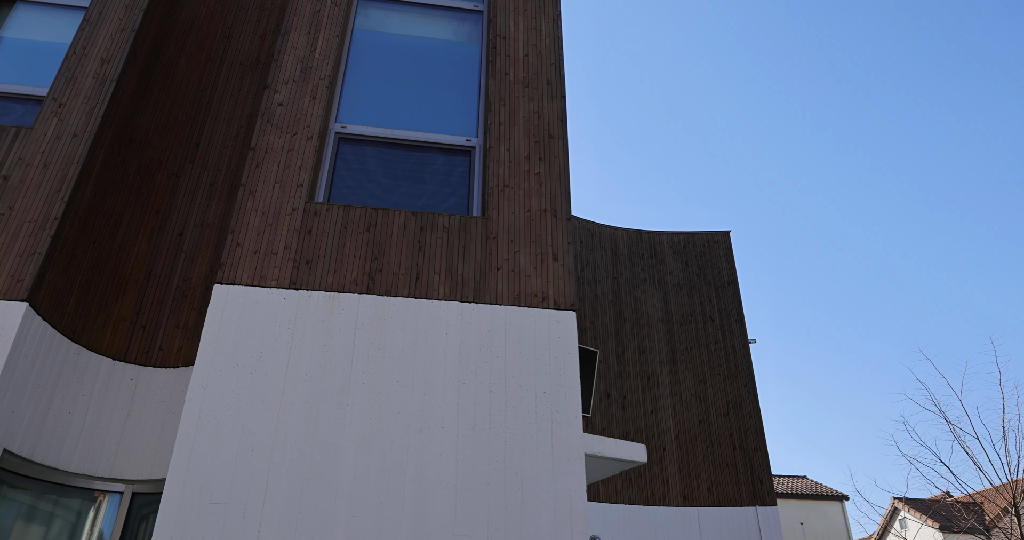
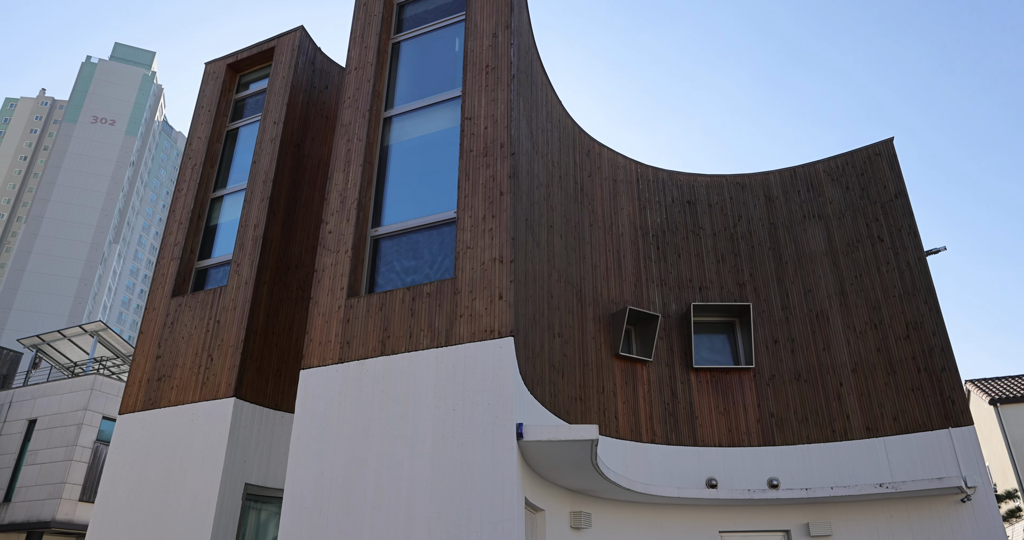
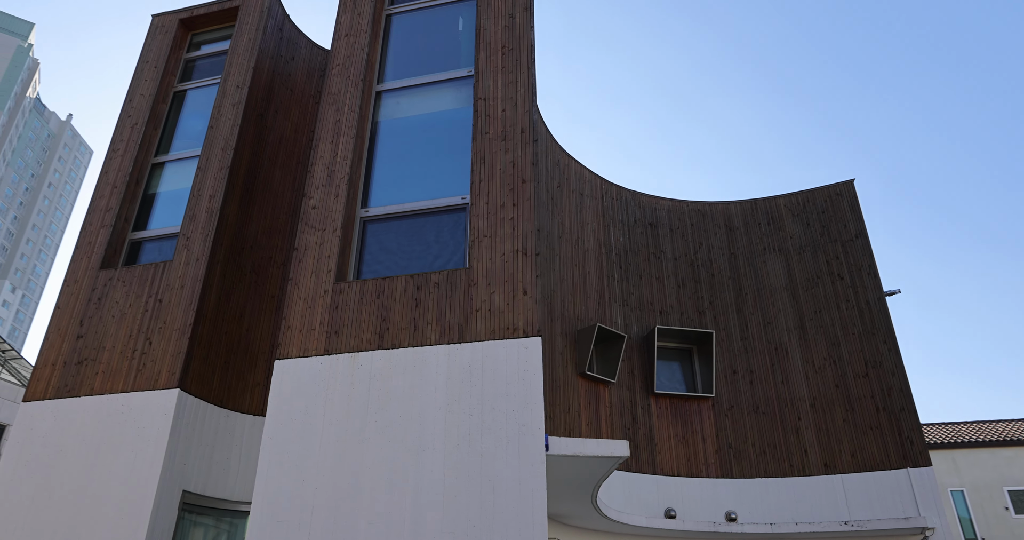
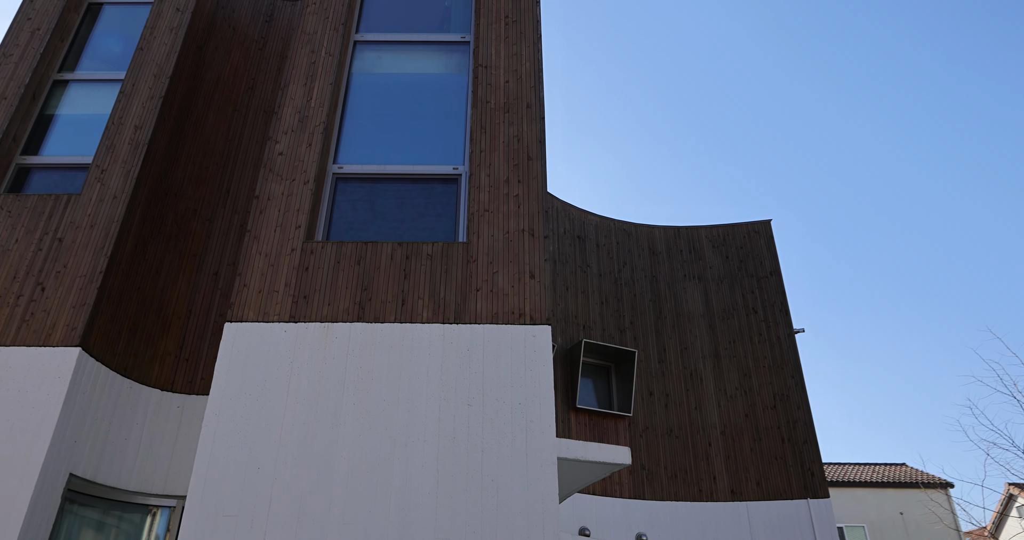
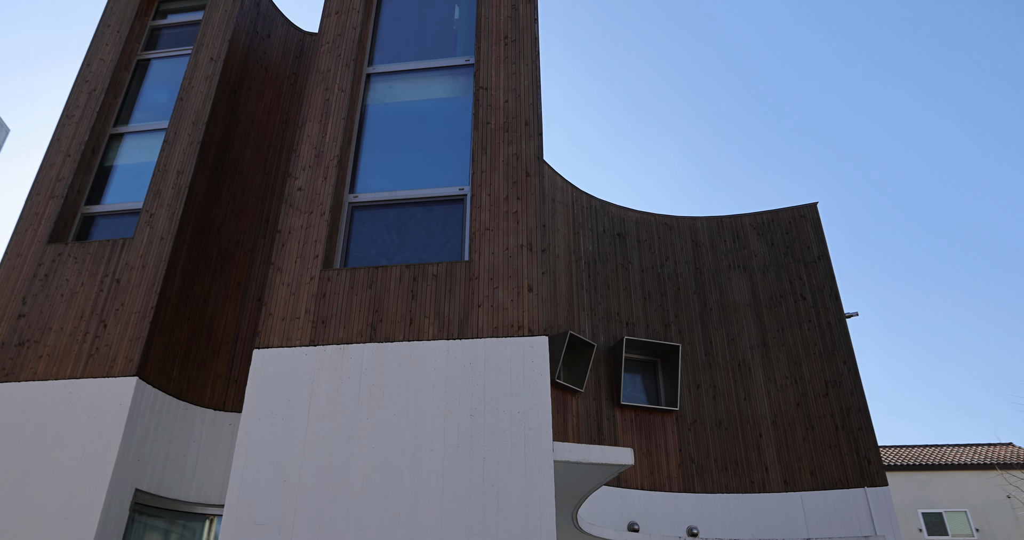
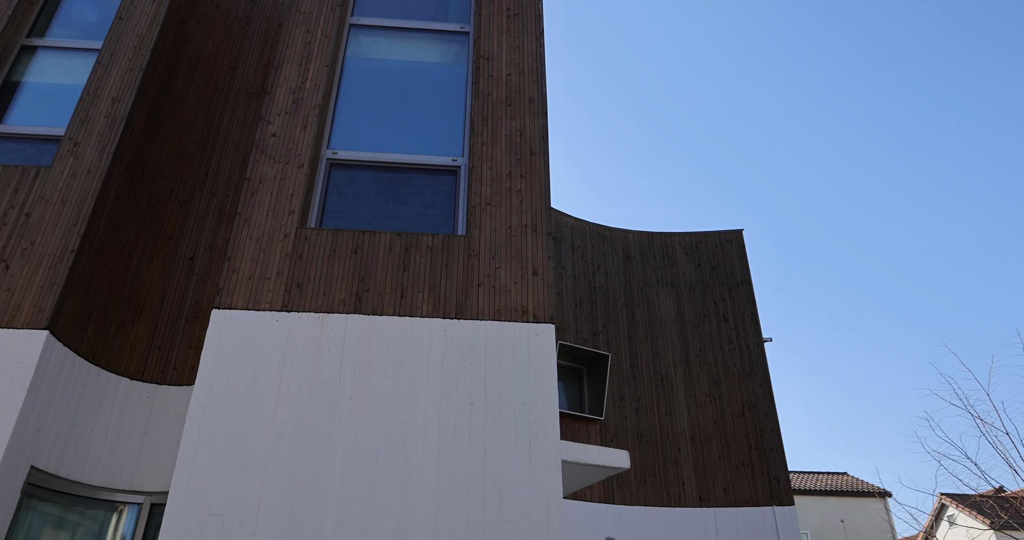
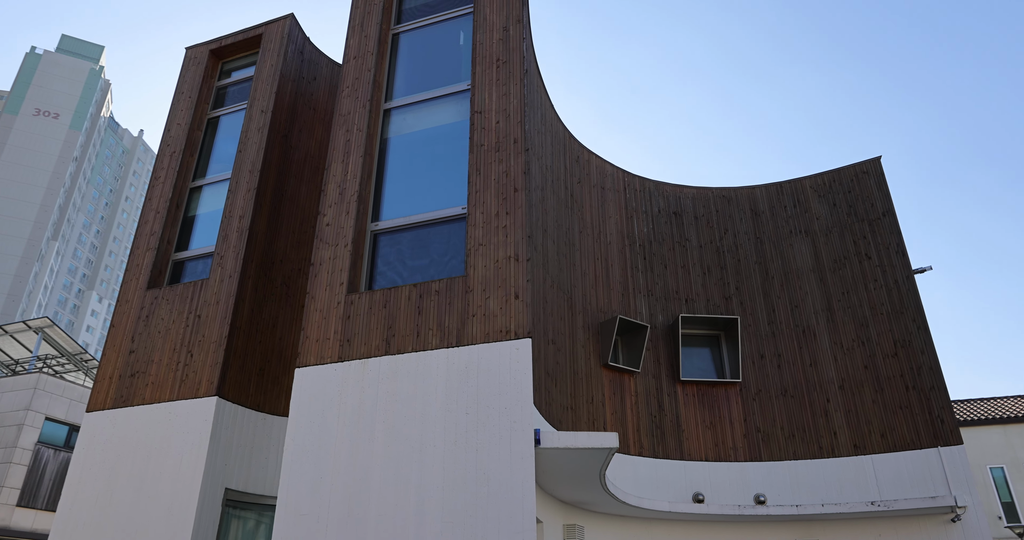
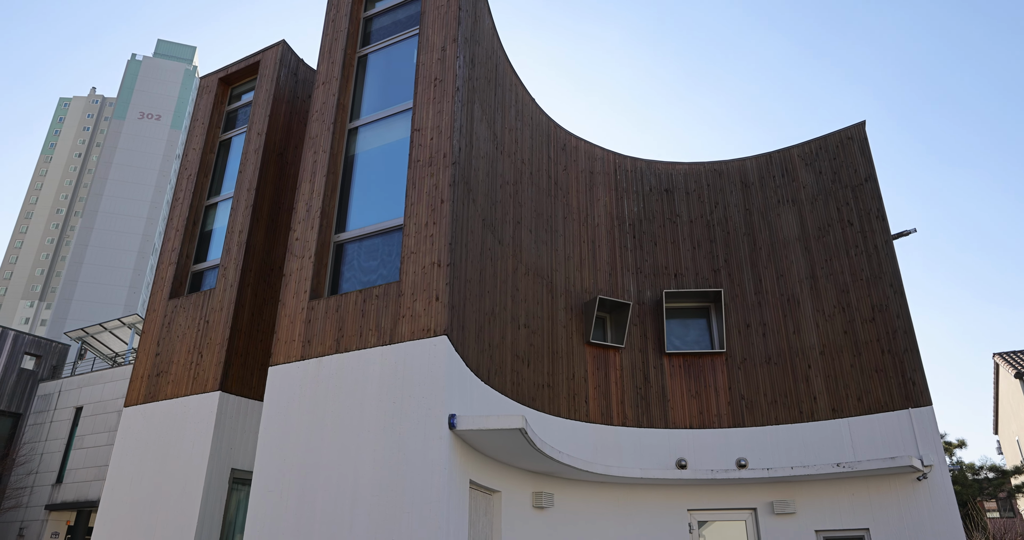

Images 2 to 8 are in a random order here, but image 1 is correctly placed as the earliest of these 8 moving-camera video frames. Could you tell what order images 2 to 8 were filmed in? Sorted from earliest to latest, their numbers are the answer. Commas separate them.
6, 4, 5, 3, 7, 2, 8
